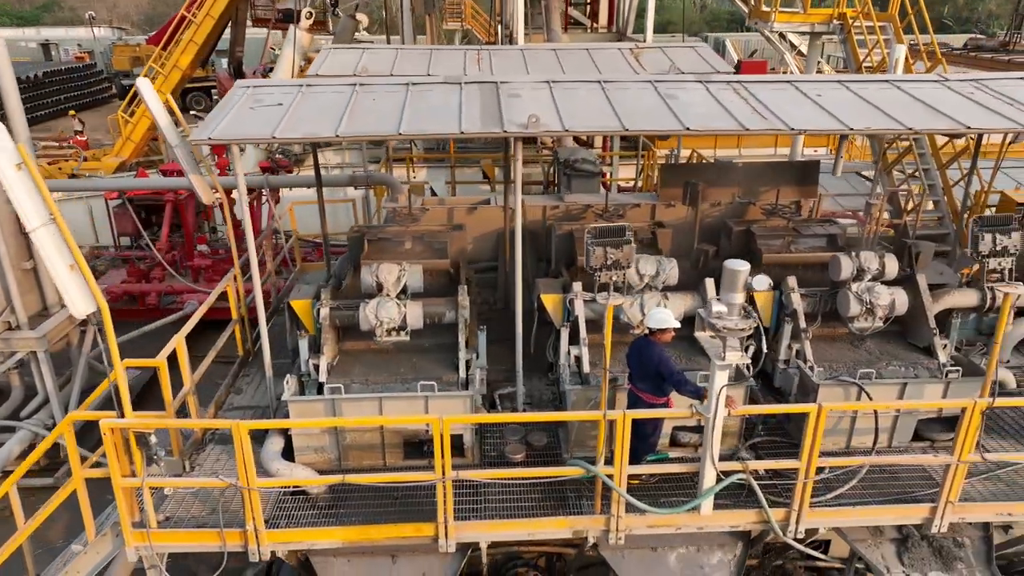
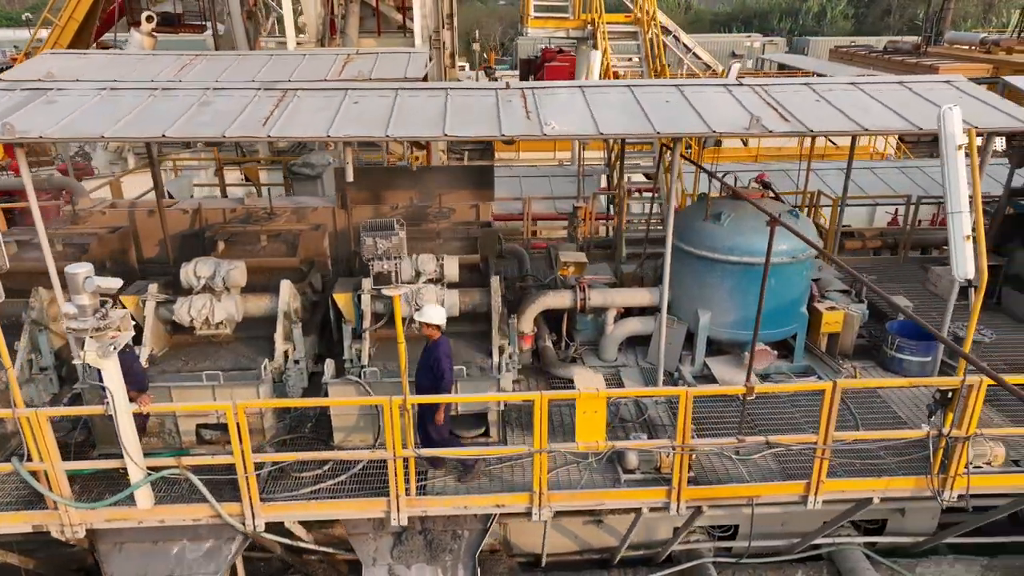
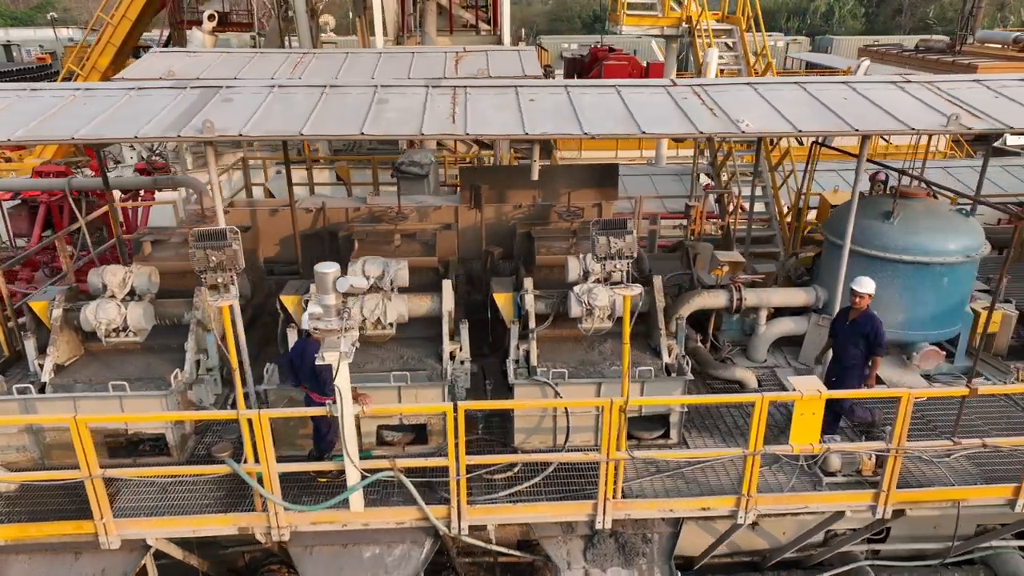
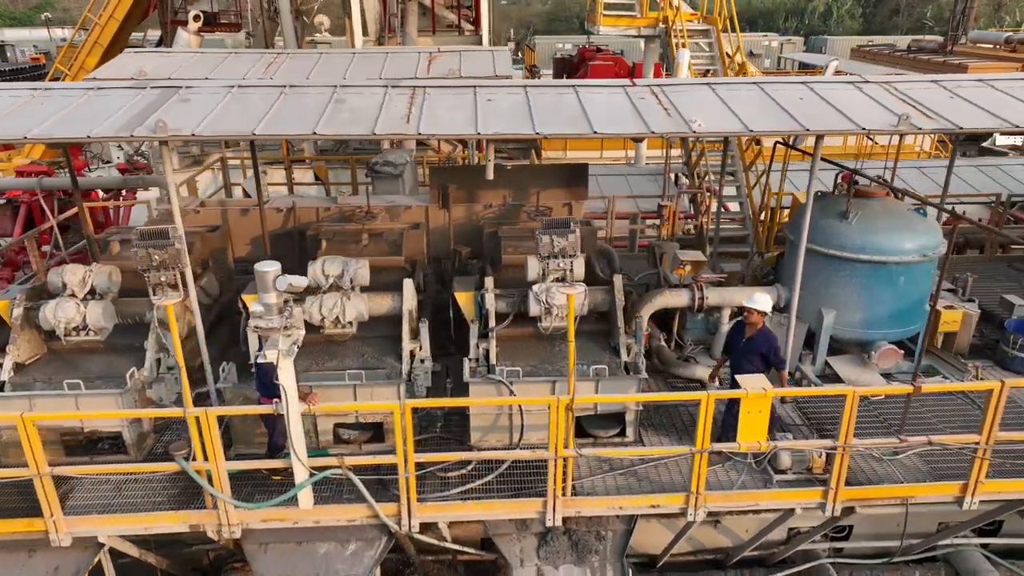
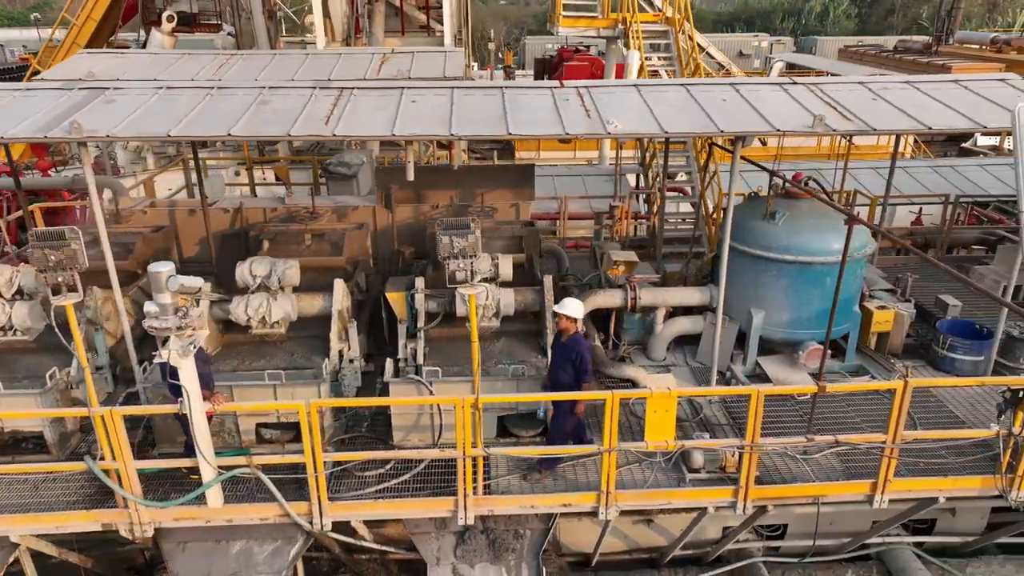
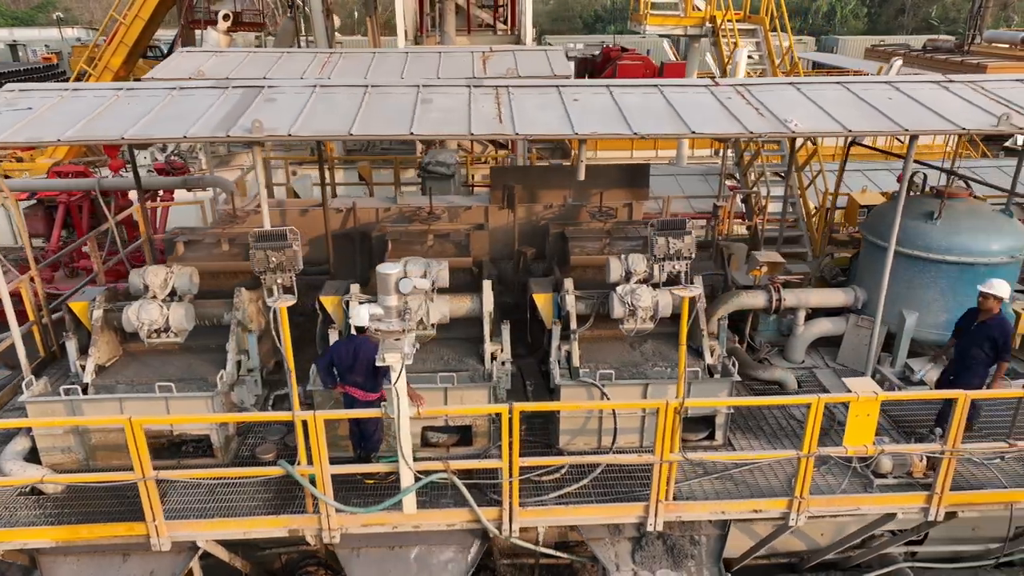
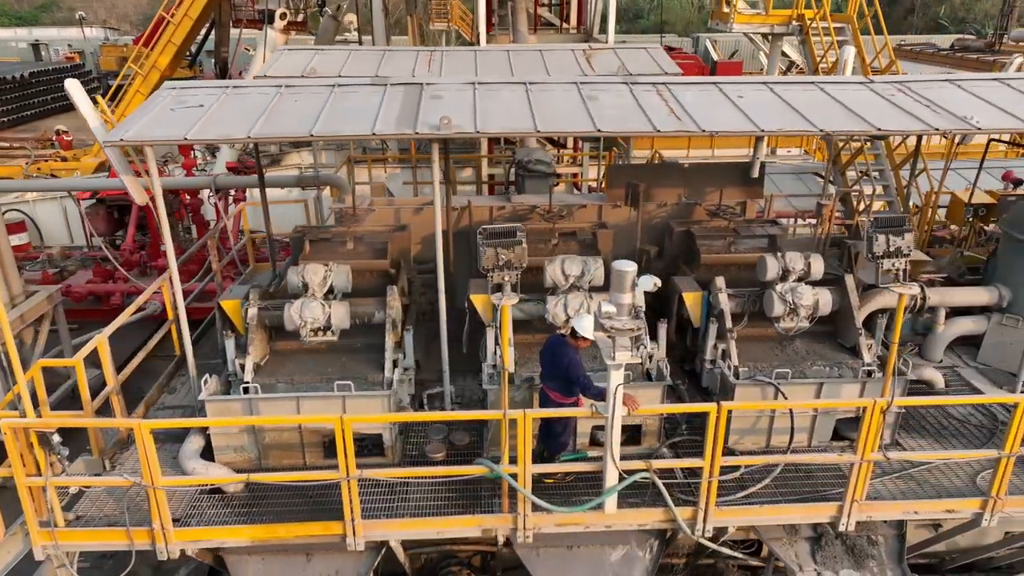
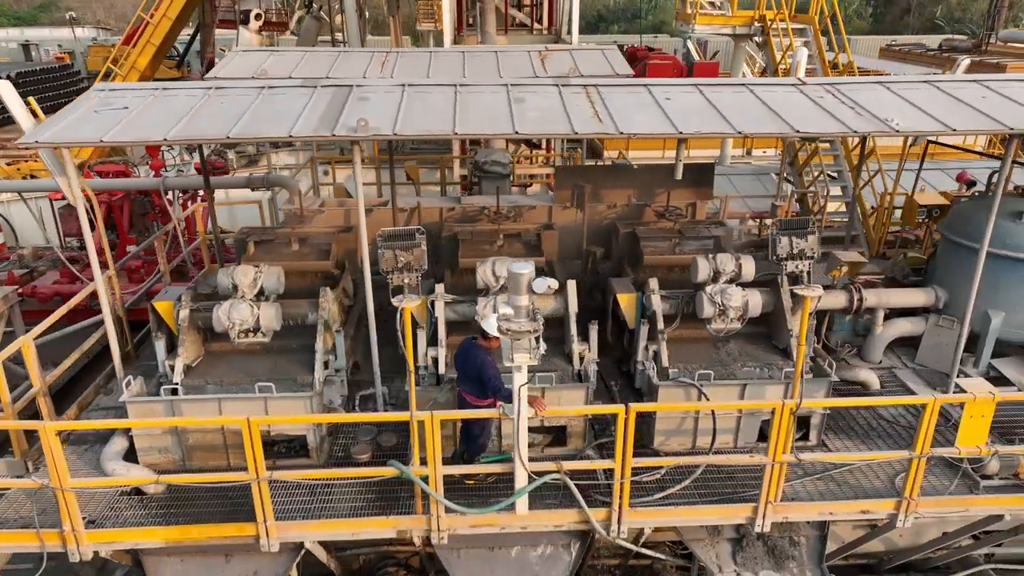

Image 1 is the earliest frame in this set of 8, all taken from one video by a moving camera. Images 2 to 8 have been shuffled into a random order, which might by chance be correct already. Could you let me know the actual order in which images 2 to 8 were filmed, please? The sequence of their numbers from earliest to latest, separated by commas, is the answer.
7, 8, 6, 3, 4, 5, 2
